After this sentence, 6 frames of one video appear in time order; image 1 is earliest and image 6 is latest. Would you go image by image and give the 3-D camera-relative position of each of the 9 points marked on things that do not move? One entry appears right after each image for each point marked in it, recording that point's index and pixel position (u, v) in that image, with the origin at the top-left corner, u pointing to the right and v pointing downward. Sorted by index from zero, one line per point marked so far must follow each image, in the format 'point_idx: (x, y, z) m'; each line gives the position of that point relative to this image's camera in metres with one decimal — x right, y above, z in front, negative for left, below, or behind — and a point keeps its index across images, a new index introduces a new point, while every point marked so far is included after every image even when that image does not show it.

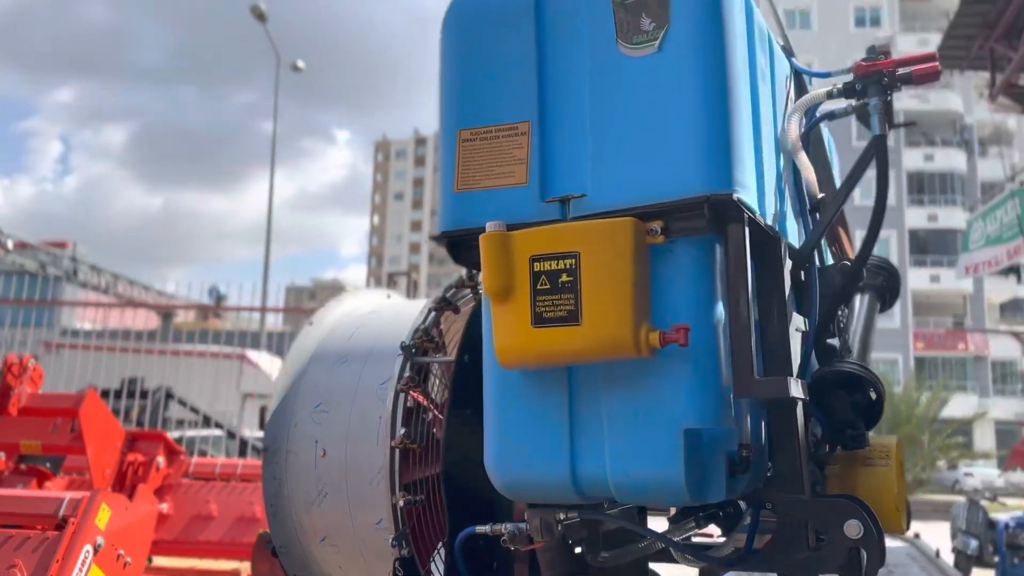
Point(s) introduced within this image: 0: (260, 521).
0: (-1.6, -1.5, +5.4) m
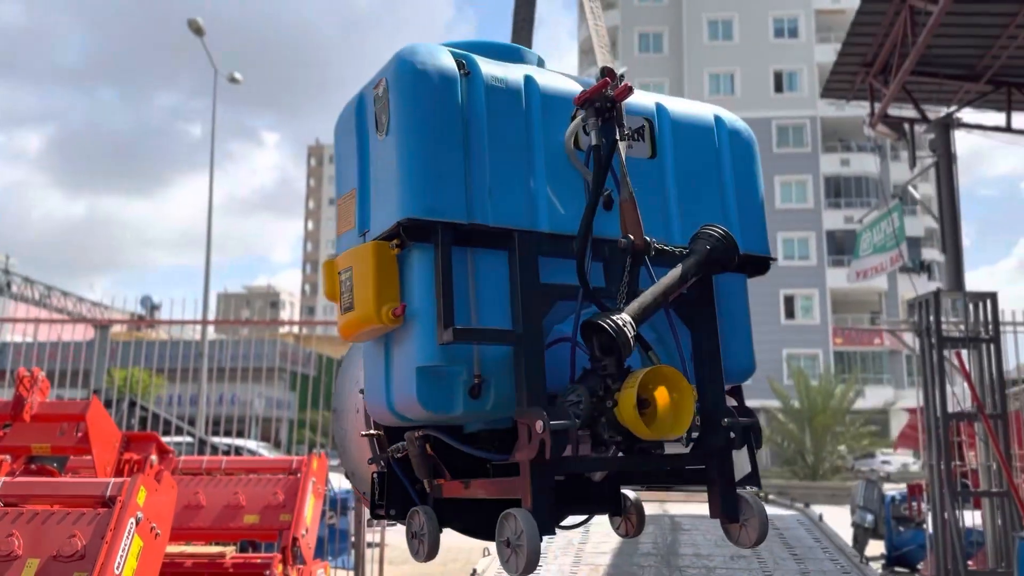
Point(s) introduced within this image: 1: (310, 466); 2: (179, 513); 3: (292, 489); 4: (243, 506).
0: (-1.9, -1.6, +6.0) m
1: (-1.5, -1.3, +6.2) m
2: (-2.5, -1.7, +6.1) m
3: (-1.6, -1.5, +6.1) m
4: (-2.0, -1.6, +6.0) m
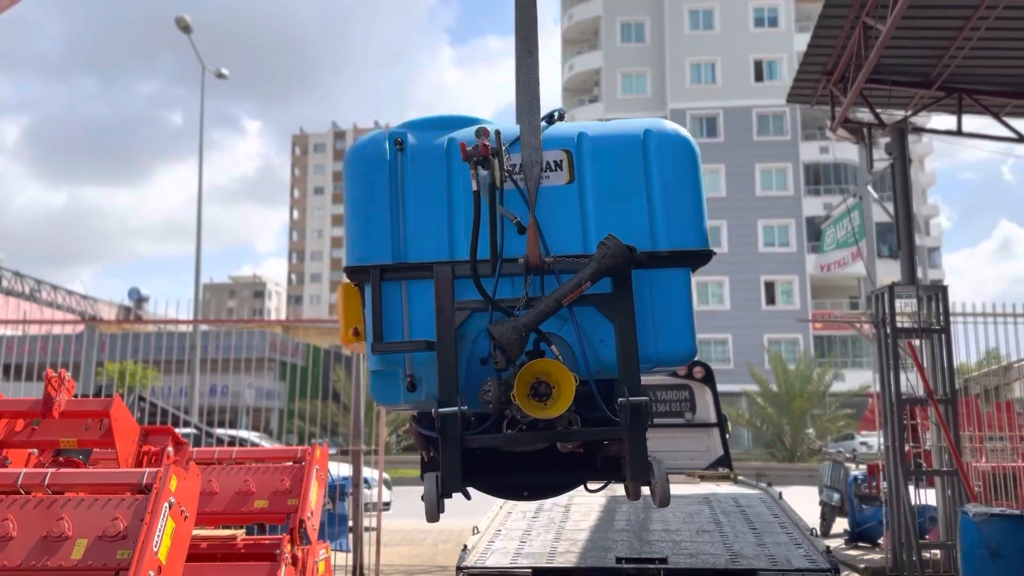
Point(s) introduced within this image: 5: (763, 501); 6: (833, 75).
0: (-2.0, -1.6, +6.5) m
1: (-1.6, -1.3, +6.6) m
2: (-2.6, -1.7, +6.6) m
3: (-1.7, -1.5, +6.6) m
4: (-2.1, -1.6, +6.5) m
5: (+1.8, -1.6, +6.1) m
6: (+3.1, +2.0, +7.9) m
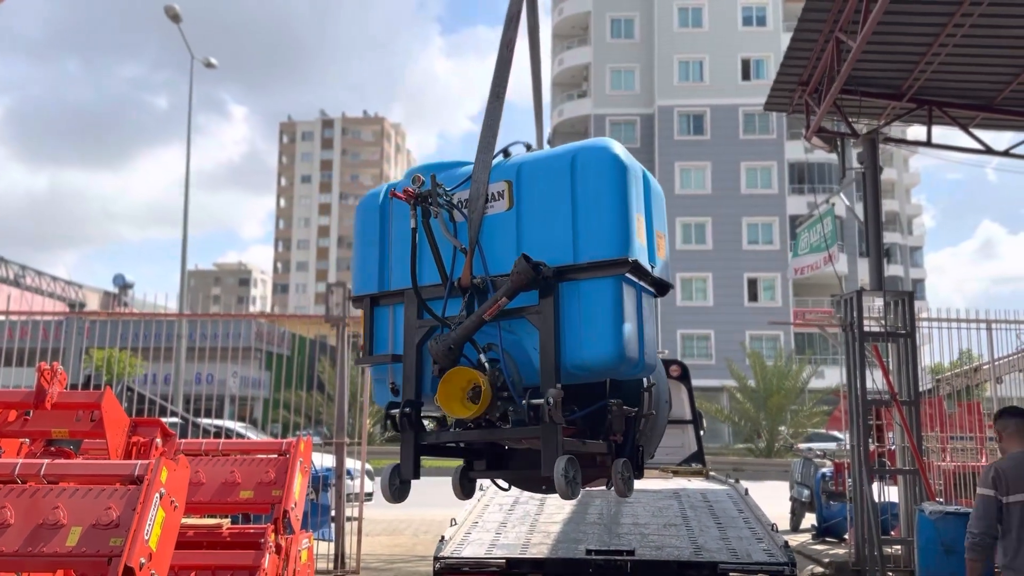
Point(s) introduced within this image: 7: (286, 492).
0: (-2.2, -1.6, +6.7) m
1: (-1.8, -1.3, +6.8) m
2: (-2.8, -1.7, +6.8) m
3: (-1.9, -1.5, +6.8) m
4: (-2.3, -1.6, +6.7) m
5: (+1.7, -1.6, +6.3) m
6: (+2.9, +2.0, +8.1) m
7: (-1.8, -1.6, +6.6) m
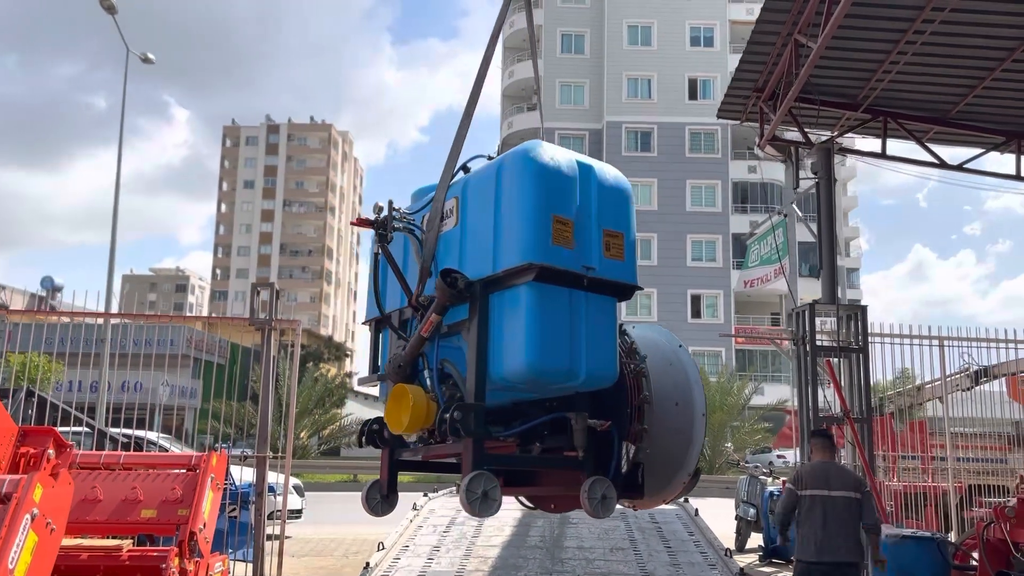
0: (-2.7, -1.6, +6.1) m
1: (-2.3, -1.3, +6.2) m
2: (-3.2, -1.6, +6.1) m
3: (-2.4, -1.5, +6.2) m
4: (-2.7, -1.6, +6.1) m
5: (+1.2, -1.7, +6.0) m
6: (+2.4, +1.9, +7.9) m
7: (-2.3, -1.6, +6.0) m
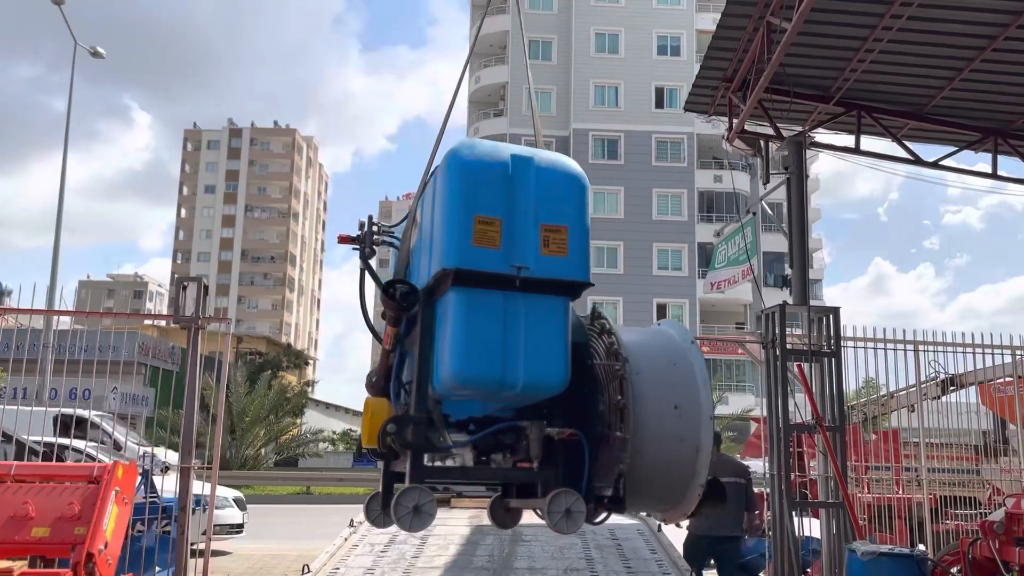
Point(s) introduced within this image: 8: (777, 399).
0: (-3.0, -1.5, +5.5) m
1: (-2.6, -1.3, +5.6) m
2: (-3.6, -1.6, +5.5) m
3: (-2.7, -1.4, +5.6) m
4: (-3.1, -1.5, +5.5) m
5: (+0.9, -1.6, +5.5) m
6: (+2.0, +1.9, +7.5) m
7: (-2.6, -1.6, +5.4) m
8: (+2.3, -0.9, +7.1) m
